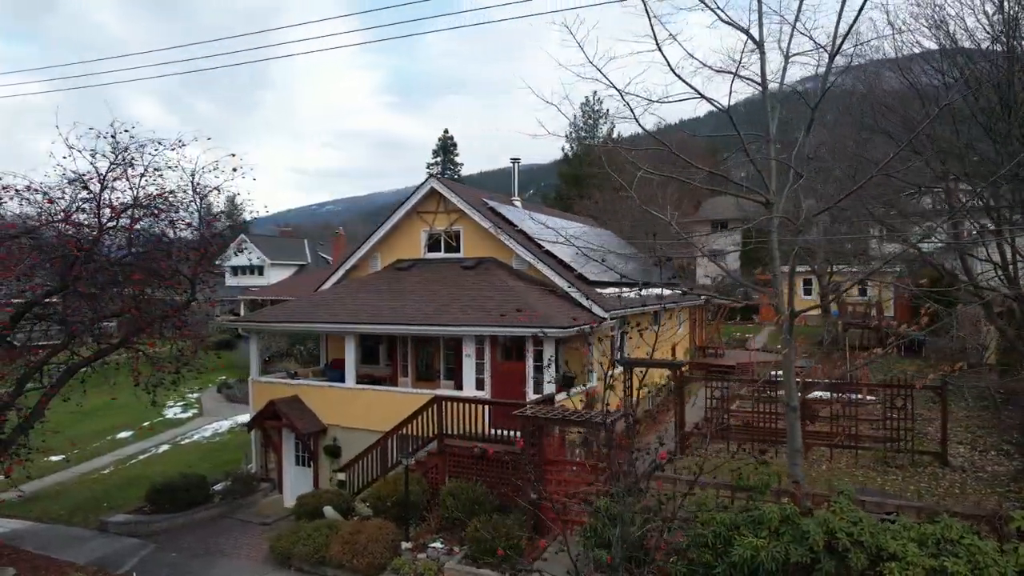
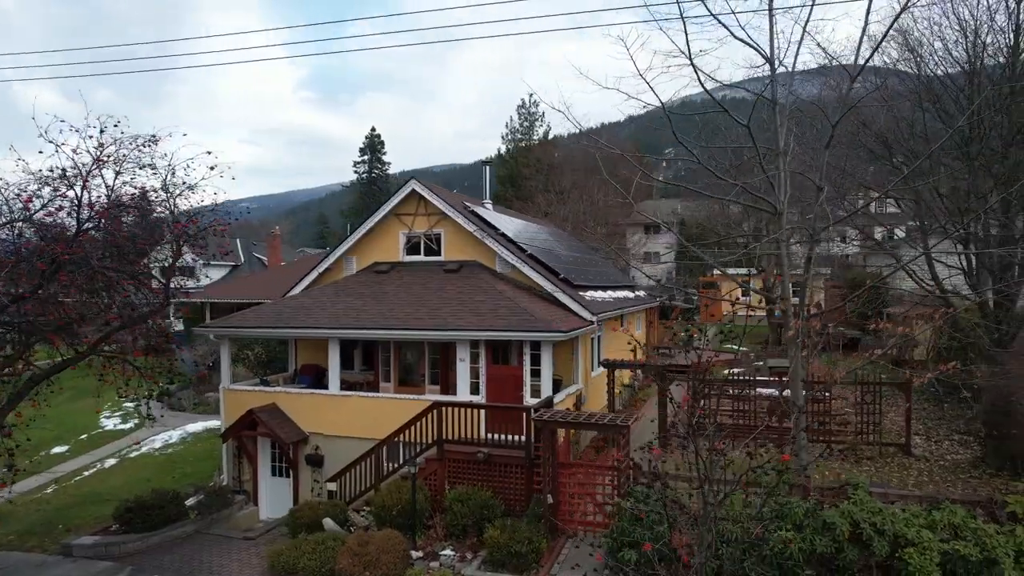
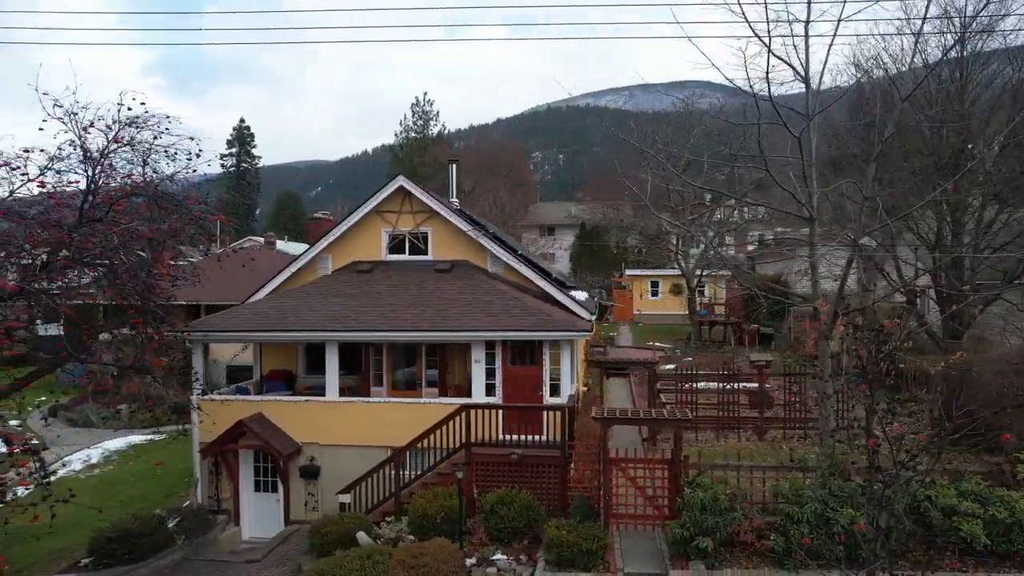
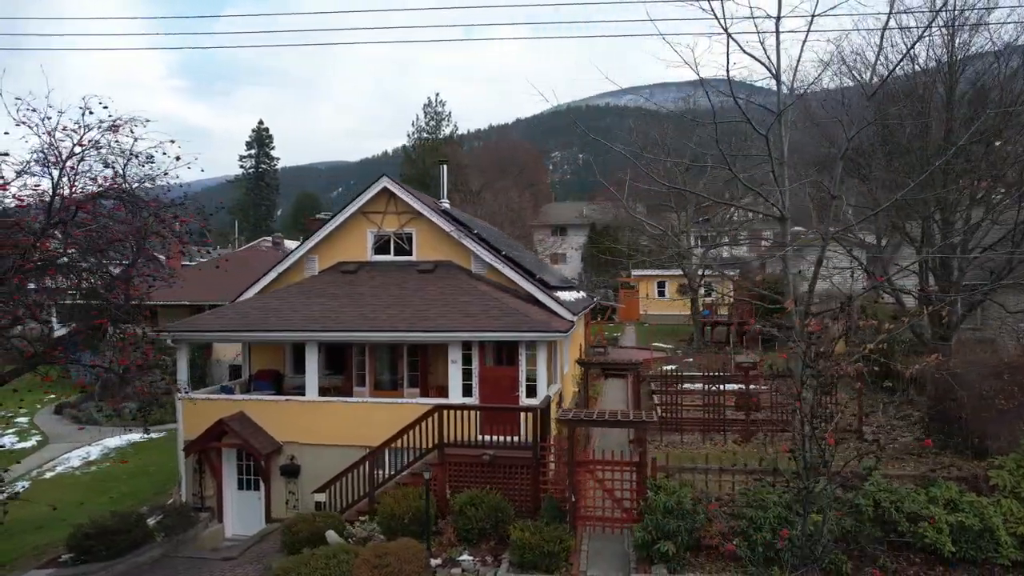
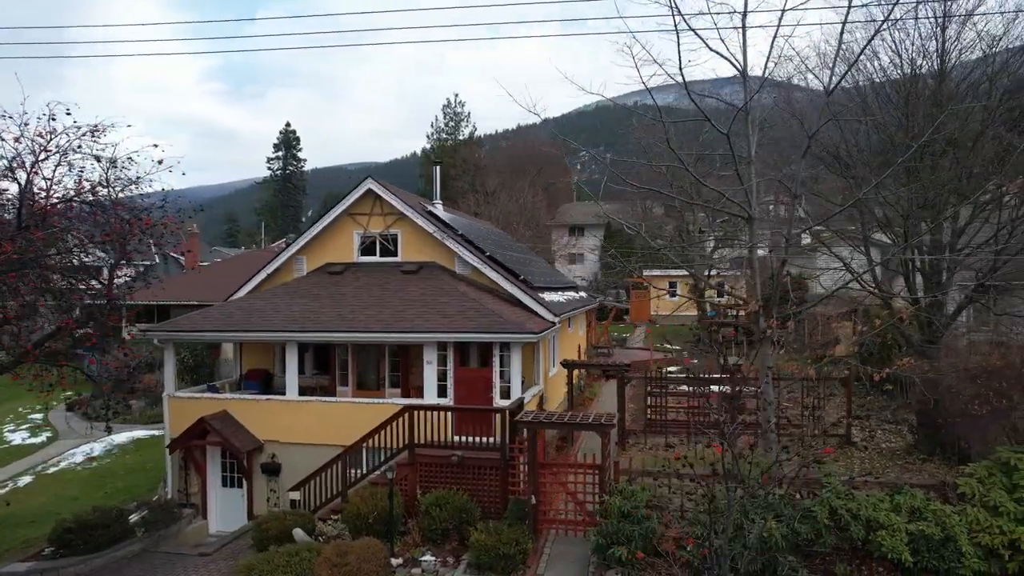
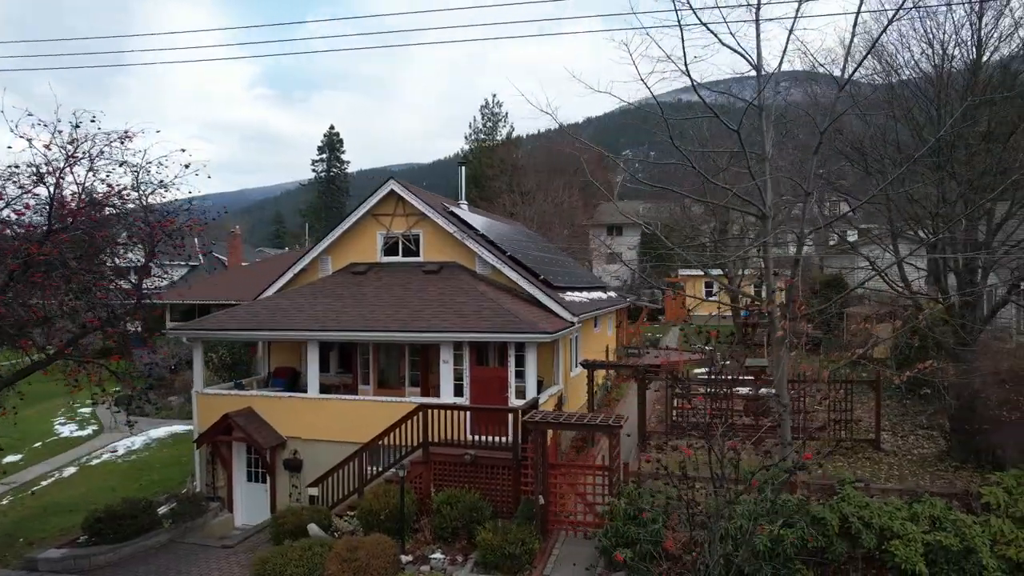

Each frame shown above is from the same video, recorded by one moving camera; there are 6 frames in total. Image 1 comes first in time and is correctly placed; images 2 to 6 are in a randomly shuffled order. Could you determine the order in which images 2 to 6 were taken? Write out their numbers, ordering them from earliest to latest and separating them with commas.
2, 6, 5, 4, 3
